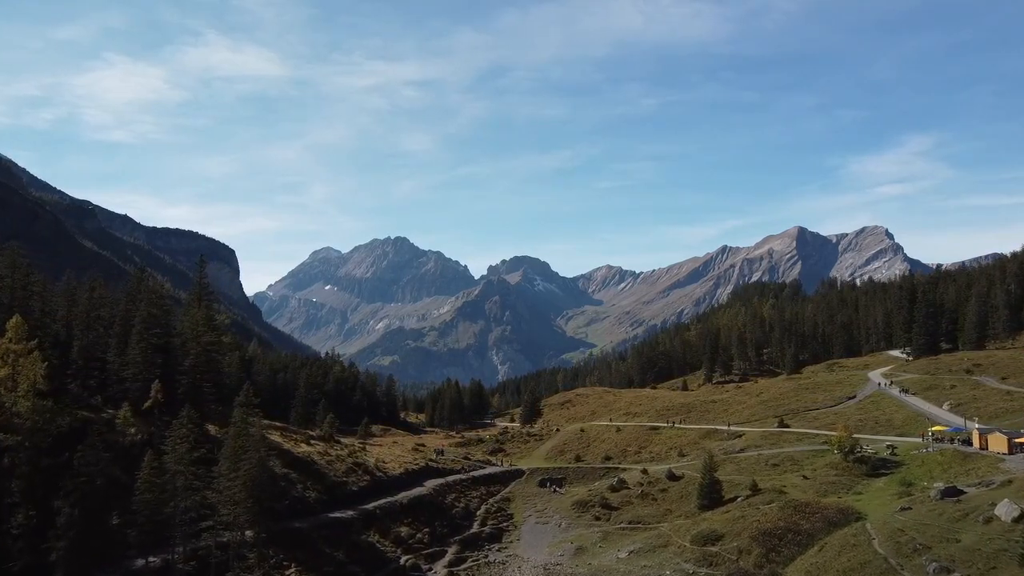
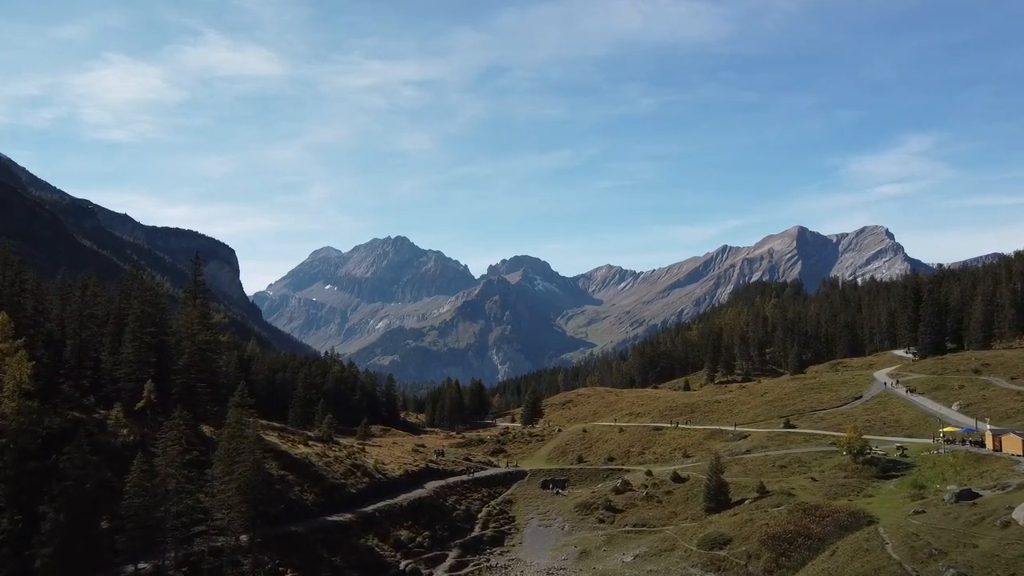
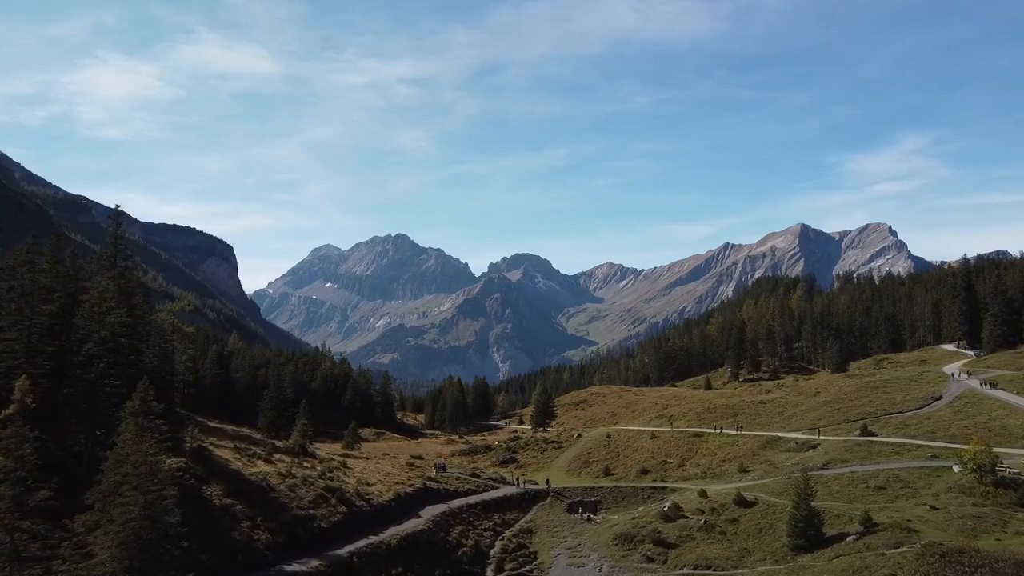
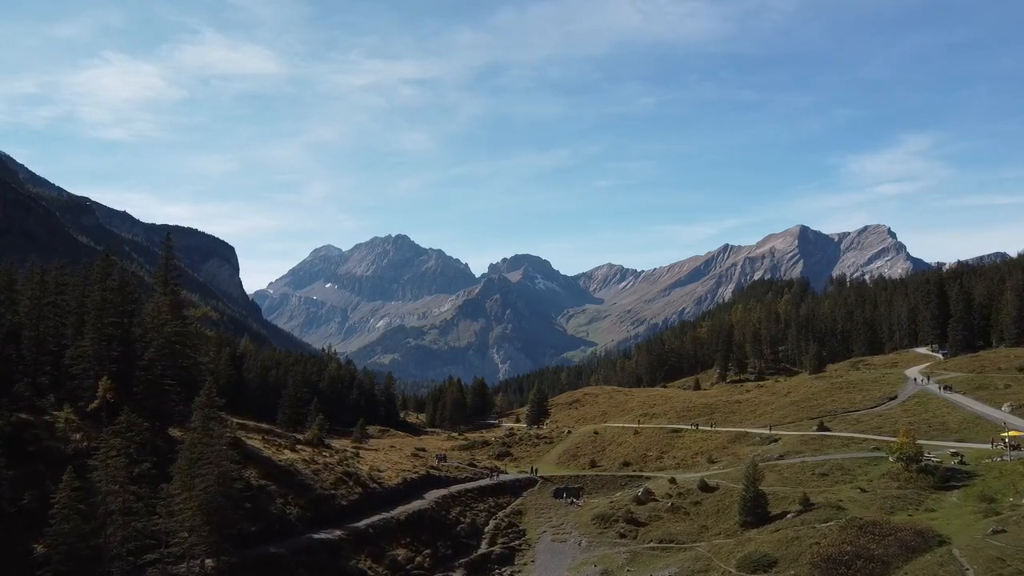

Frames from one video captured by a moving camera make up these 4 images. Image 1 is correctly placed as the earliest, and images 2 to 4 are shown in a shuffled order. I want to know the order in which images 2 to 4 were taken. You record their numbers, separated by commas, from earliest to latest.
2, 4, 3
